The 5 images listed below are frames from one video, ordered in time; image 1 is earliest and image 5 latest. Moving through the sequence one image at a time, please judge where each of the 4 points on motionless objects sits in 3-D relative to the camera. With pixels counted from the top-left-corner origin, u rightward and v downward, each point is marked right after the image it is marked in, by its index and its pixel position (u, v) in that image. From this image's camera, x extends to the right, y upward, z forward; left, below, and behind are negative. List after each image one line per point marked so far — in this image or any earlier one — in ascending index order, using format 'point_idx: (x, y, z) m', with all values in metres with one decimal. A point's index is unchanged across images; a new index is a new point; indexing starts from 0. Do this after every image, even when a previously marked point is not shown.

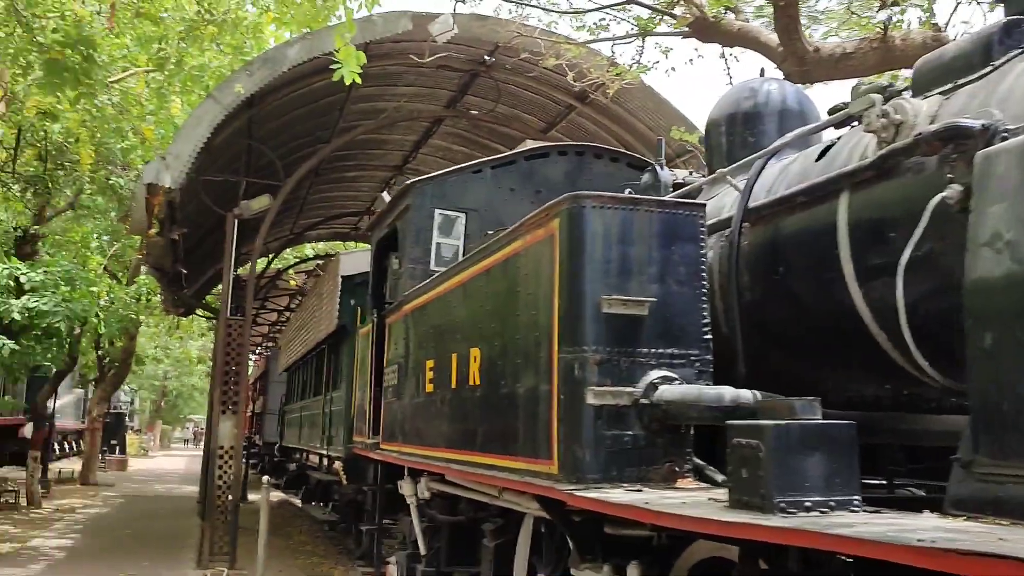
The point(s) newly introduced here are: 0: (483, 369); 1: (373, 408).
0: (-0.2, -0.4, +4.7) m
1: (-1.1, -1.0, +7.4) m
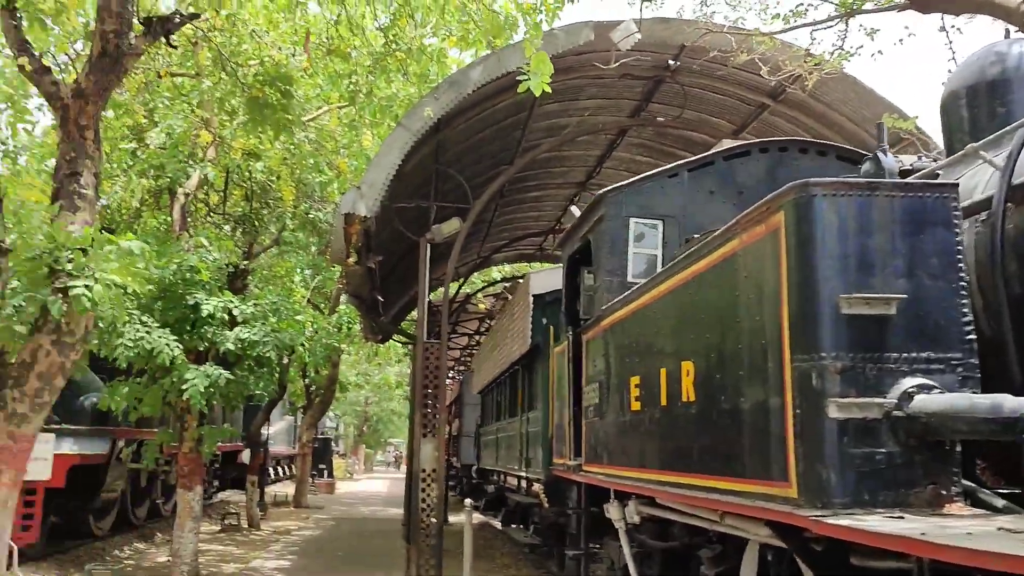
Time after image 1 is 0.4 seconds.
0: (+0.9, -0.5, +4.3) m
1: (+0.5, -1.1, +7.2) m
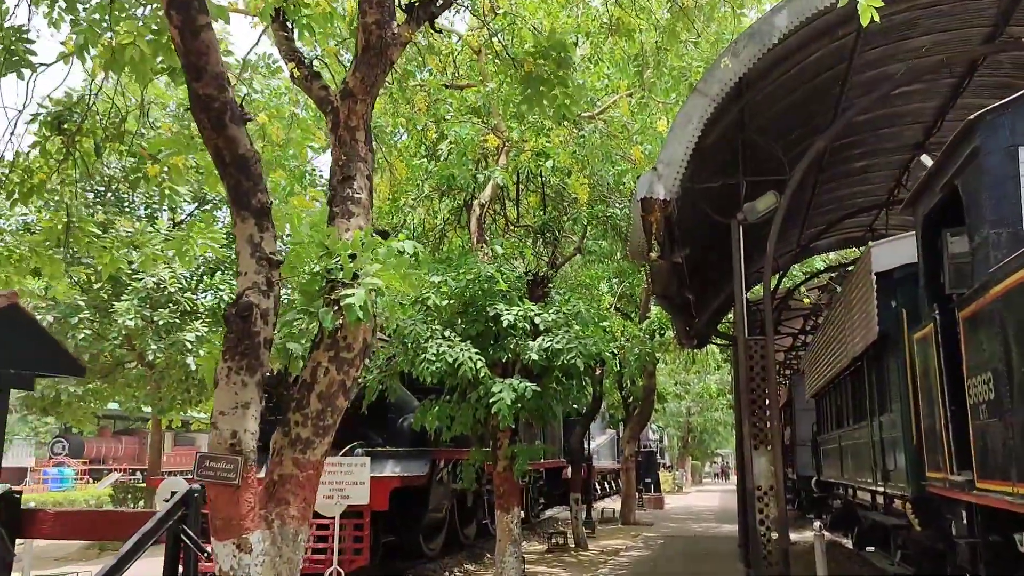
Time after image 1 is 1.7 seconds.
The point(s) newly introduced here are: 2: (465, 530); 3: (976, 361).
0: (+2.1, -0.2, +2.8) m
1: (+2.7, -0.9, +5.6) m
2: (-0.7, -3.5, +13.4) m
3: (+2.5, -0.4, +4.9) m
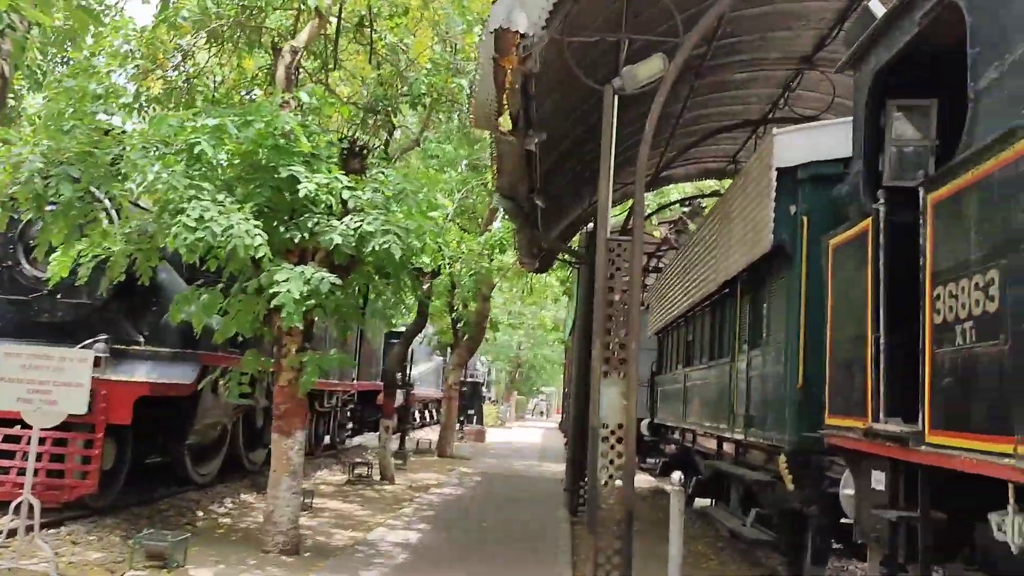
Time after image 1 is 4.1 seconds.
0: (+1.6, +0.1, +1.2) m
1: (+1.6, -0.3, +4.1) m
2: (-3.2, -2.1, +11.3) m
3: (+1.6, +0.1, +3.4) m
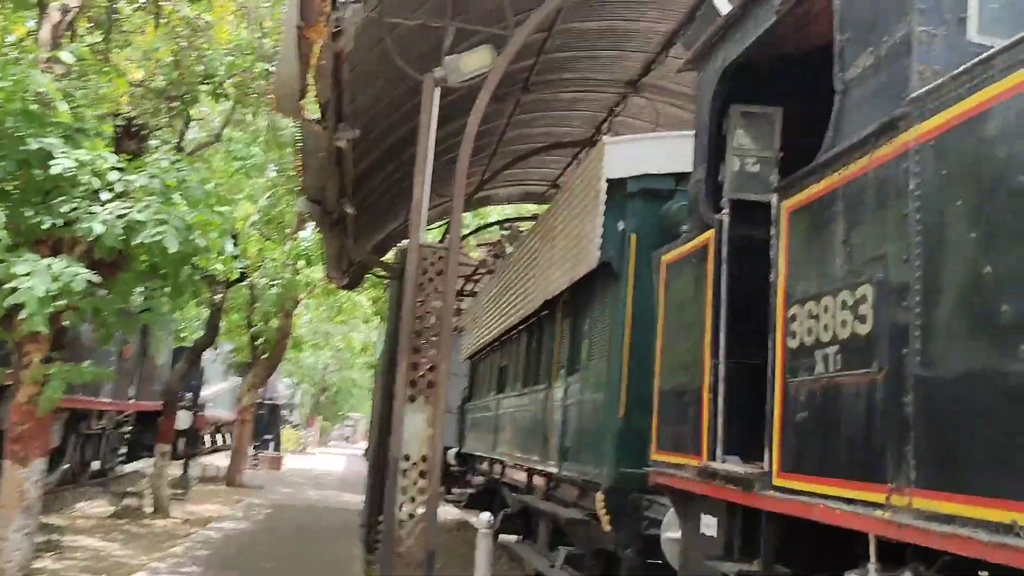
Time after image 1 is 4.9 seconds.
0: (+1.4, +0.1, +0.8) m
1: (+0.8, -0.4, +3.6) m
2: (-5.5, -2.1, +9.7) m
3: (+1.0, 0.0, +2.9) m
